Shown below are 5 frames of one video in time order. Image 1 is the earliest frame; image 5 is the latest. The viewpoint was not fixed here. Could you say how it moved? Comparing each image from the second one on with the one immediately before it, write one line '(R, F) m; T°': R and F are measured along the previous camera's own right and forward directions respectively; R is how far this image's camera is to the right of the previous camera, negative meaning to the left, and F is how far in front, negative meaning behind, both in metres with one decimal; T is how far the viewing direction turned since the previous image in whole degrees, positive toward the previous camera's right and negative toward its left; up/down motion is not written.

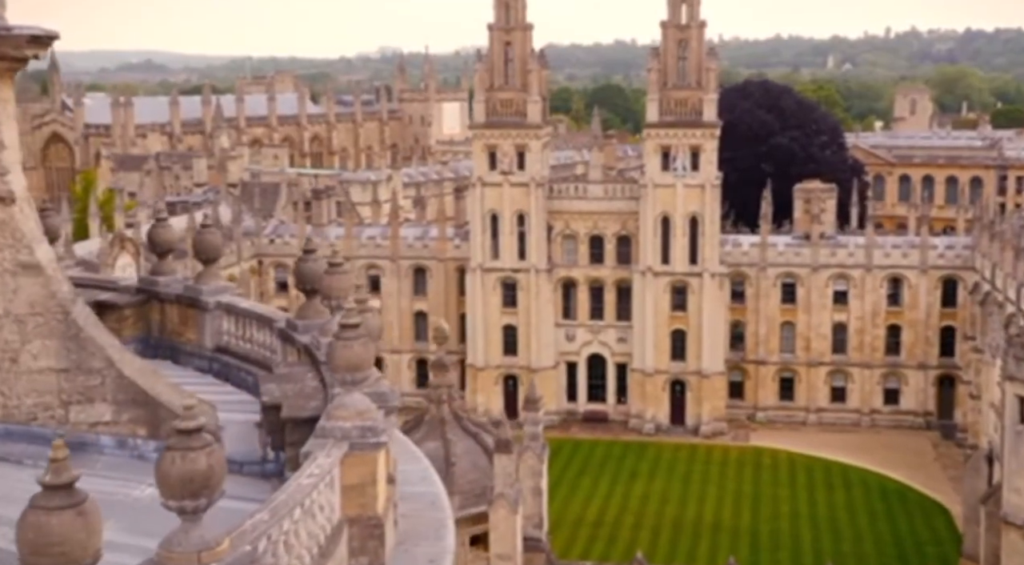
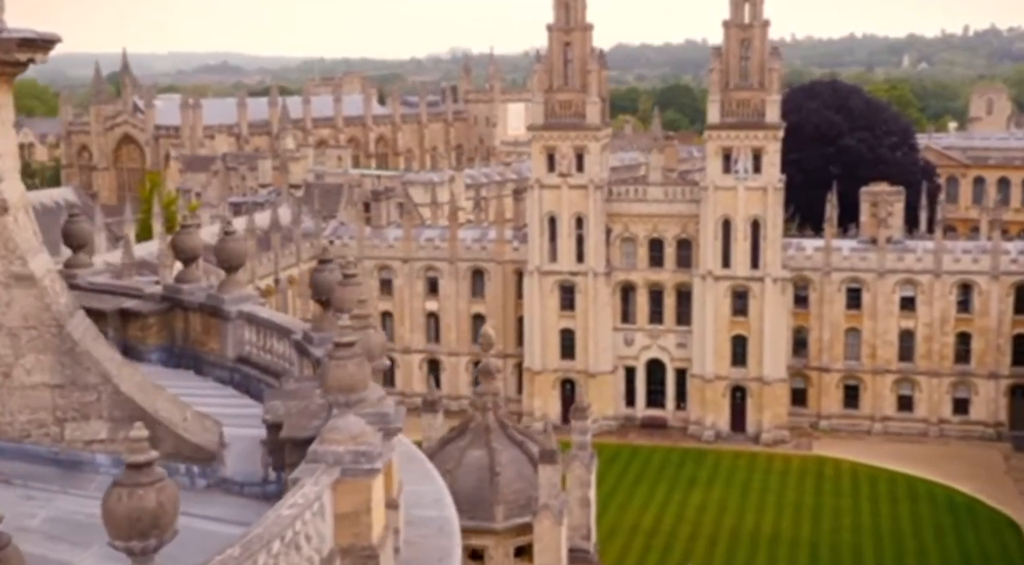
(+0.4, +0.5) m; -3°
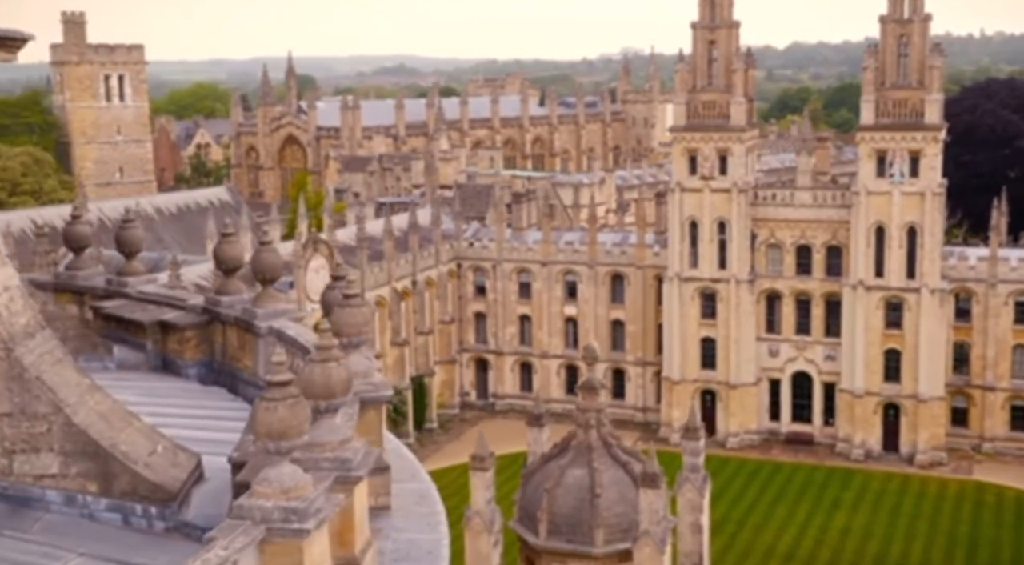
(+1.1, +1.3) m; -8°
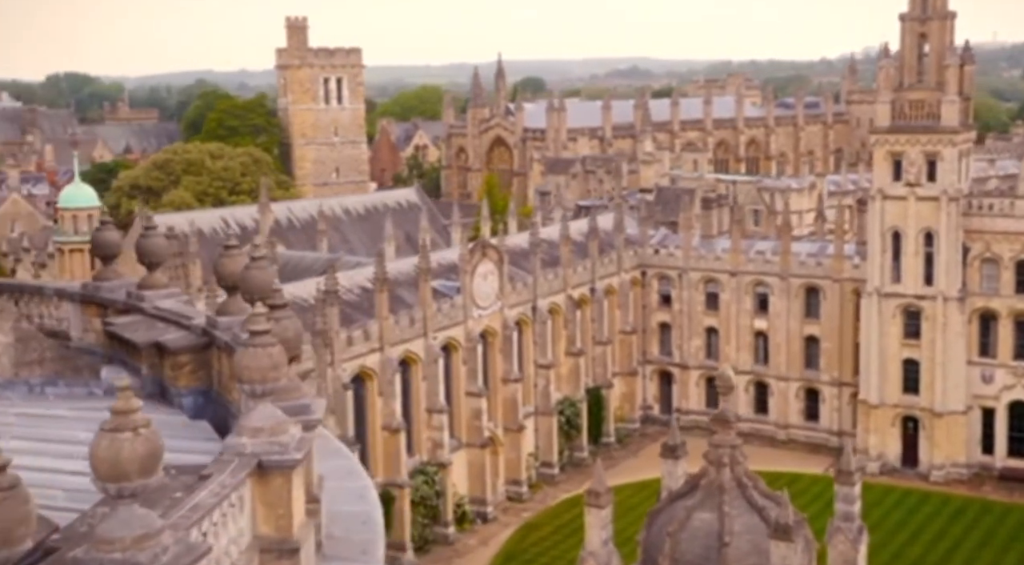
(+1.7, +2.4) m; -10°
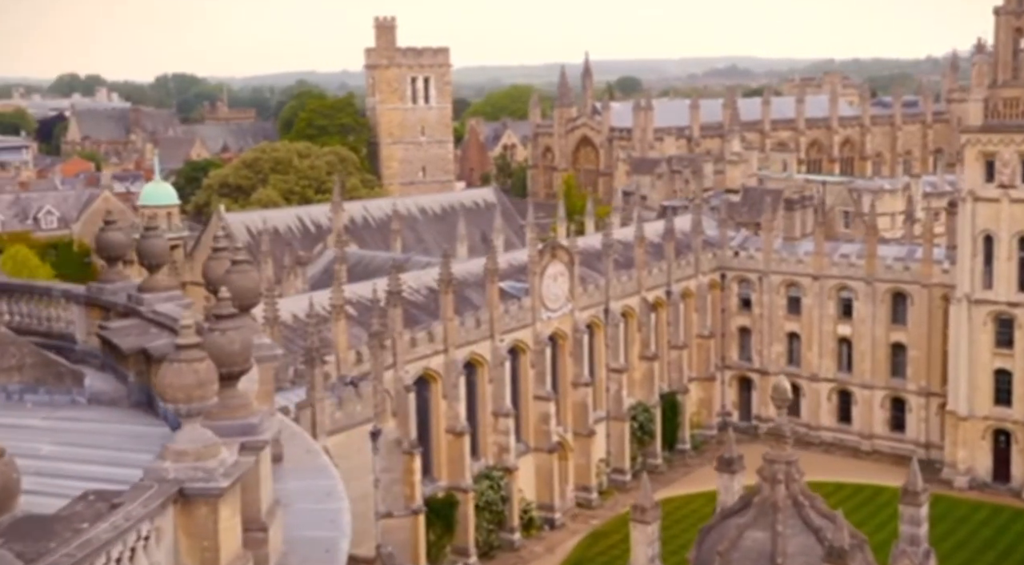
(+0.8, +0.9) m; -4°
